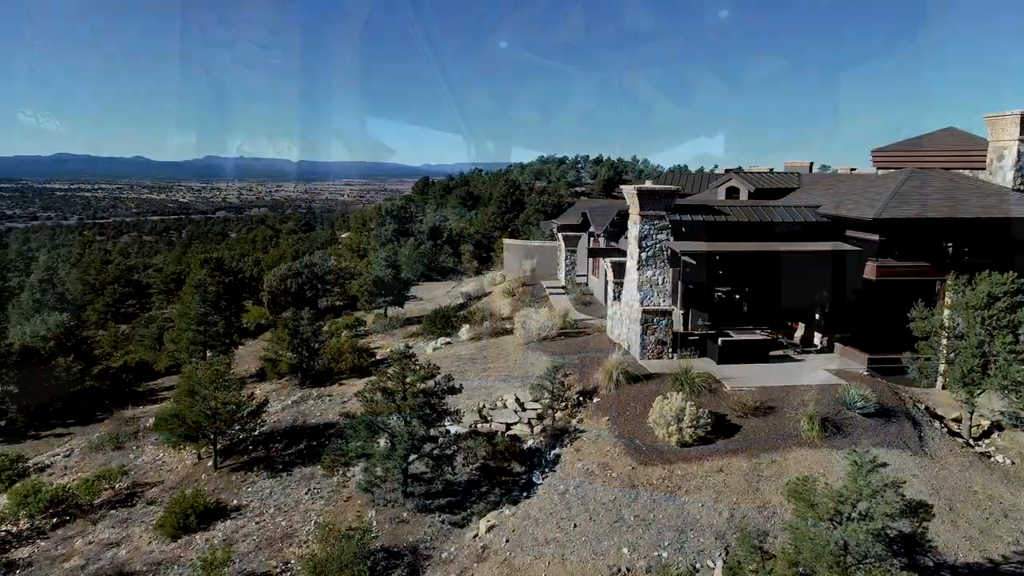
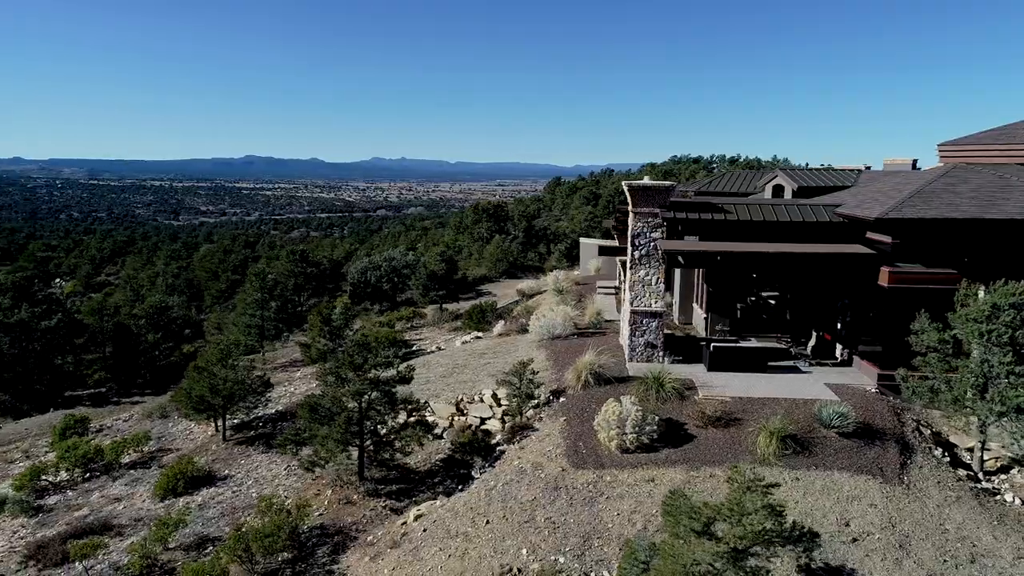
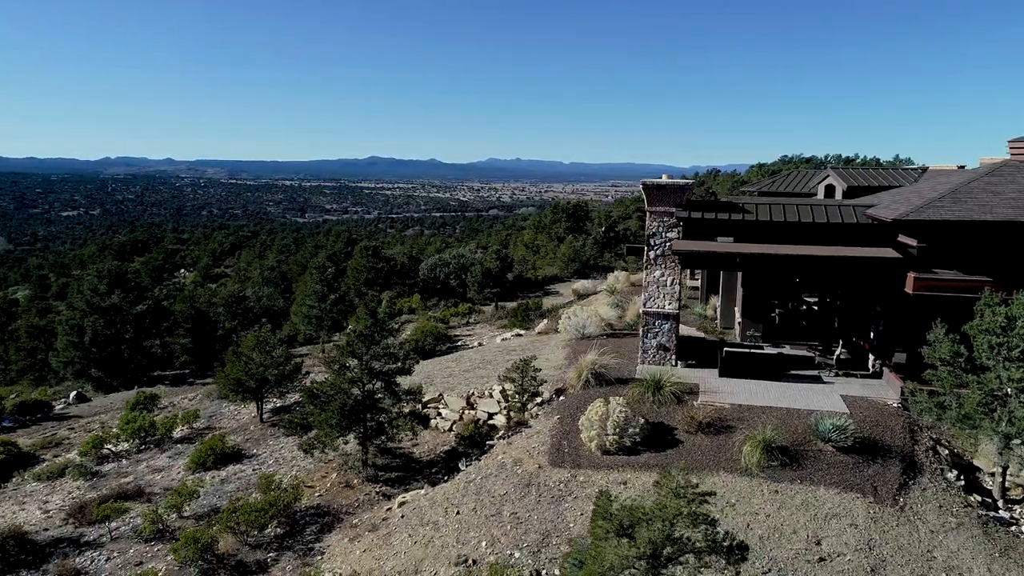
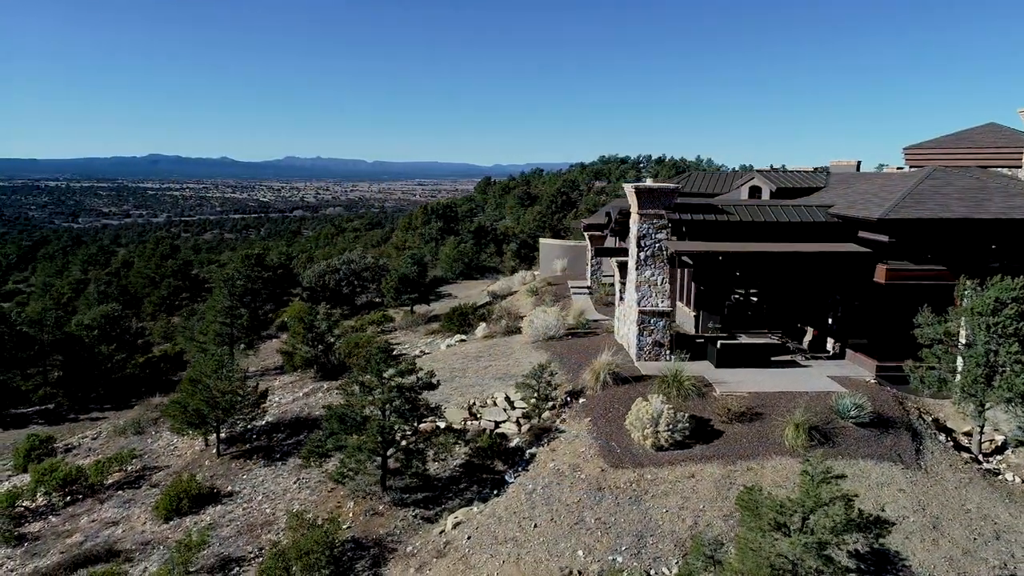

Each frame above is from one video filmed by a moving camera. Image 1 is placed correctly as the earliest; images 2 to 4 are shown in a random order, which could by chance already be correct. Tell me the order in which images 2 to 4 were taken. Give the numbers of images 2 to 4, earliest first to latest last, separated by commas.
4, 2, 3
